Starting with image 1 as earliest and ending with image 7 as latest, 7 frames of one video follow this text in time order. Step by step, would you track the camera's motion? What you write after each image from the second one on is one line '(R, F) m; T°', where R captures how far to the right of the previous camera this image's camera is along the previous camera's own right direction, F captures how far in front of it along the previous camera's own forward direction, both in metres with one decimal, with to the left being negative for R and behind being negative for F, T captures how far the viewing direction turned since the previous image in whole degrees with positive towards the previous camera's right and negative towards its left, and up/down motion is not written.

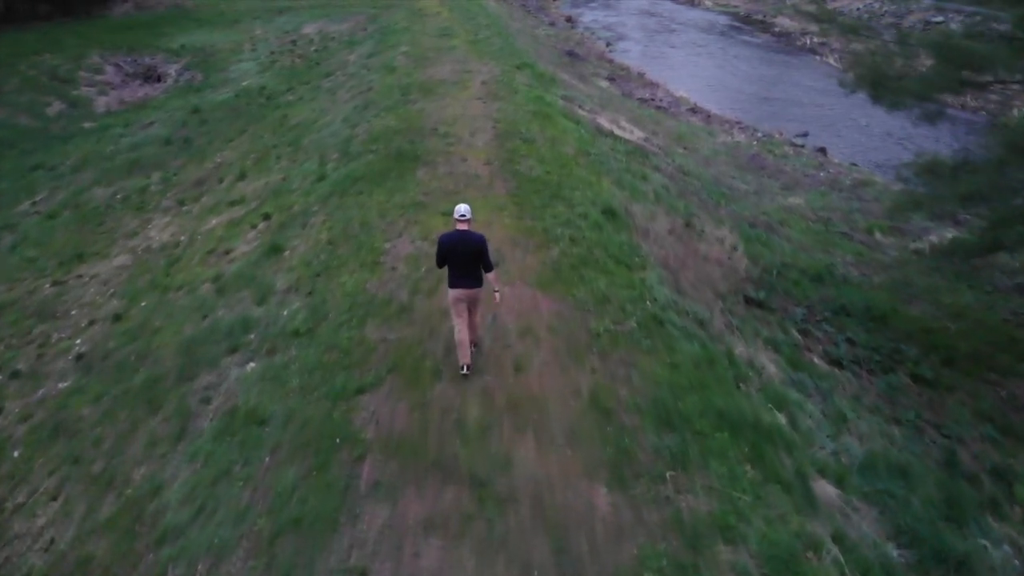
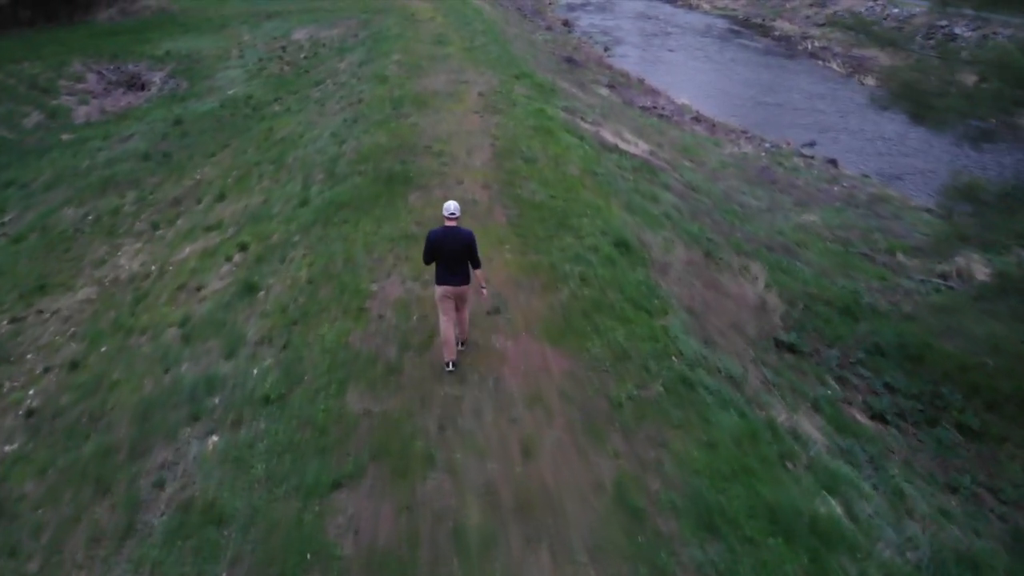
(-0.1, +1.3) m; 0°
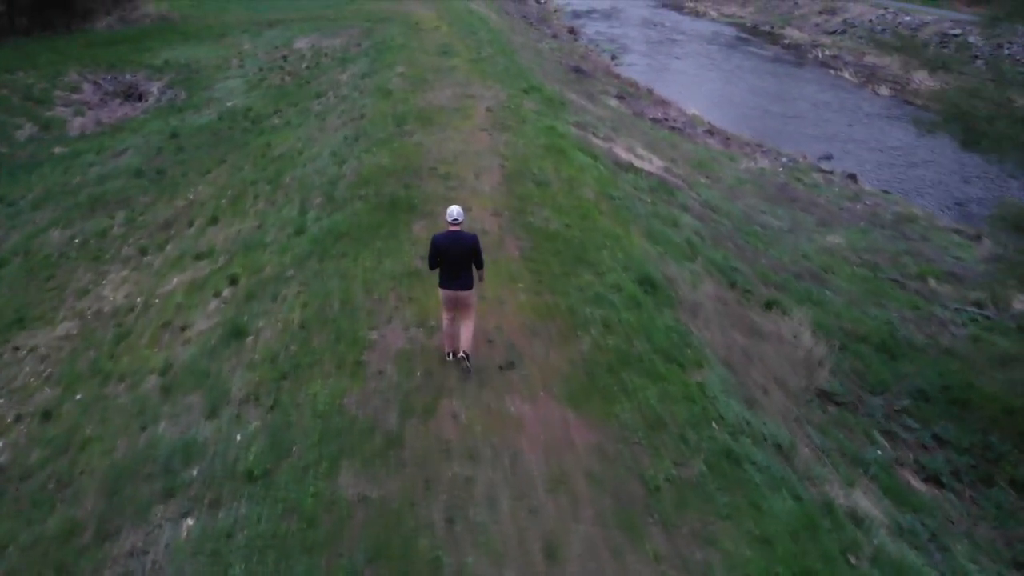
(-0.1, +1.1) m; 0°
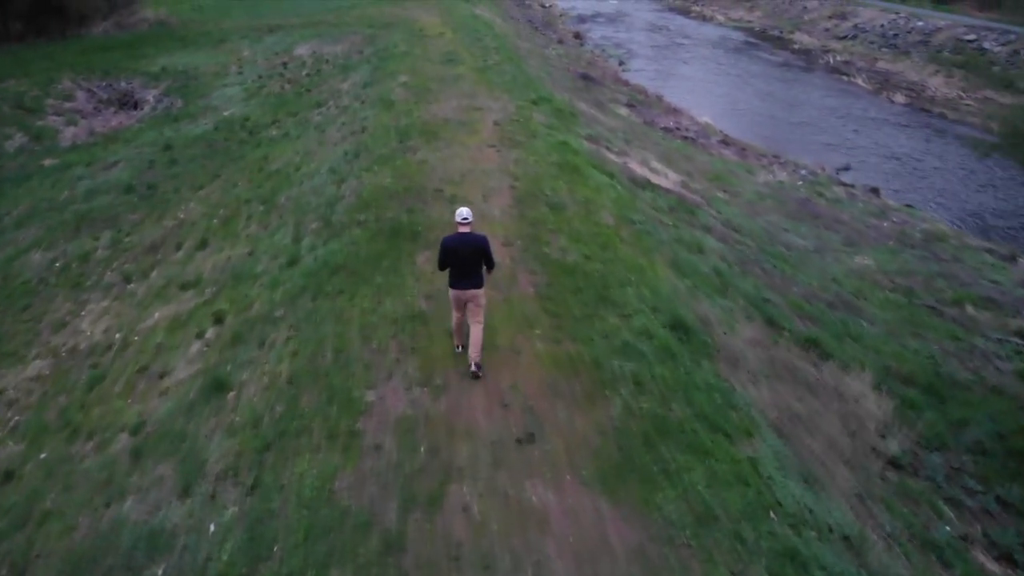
(-0.1, +1.2) m; 0°
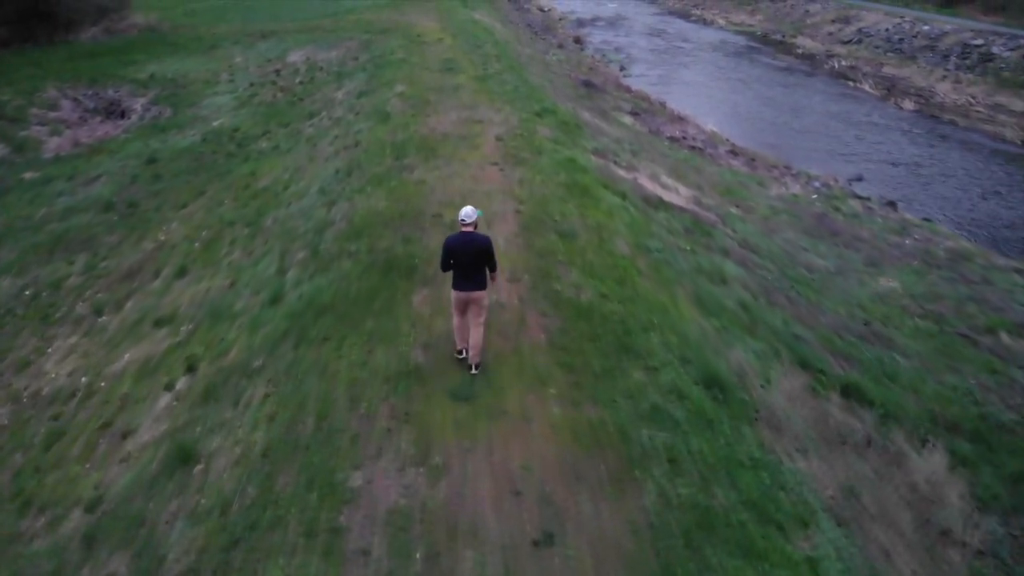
(-0.1, +1.2) m; 0°
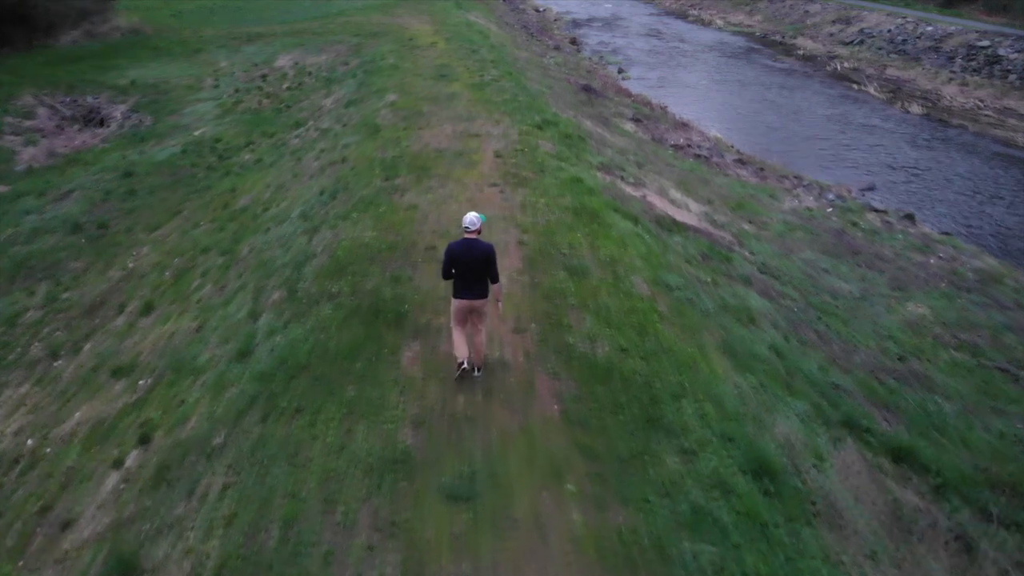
(-0.1, +1.4) m; 0°
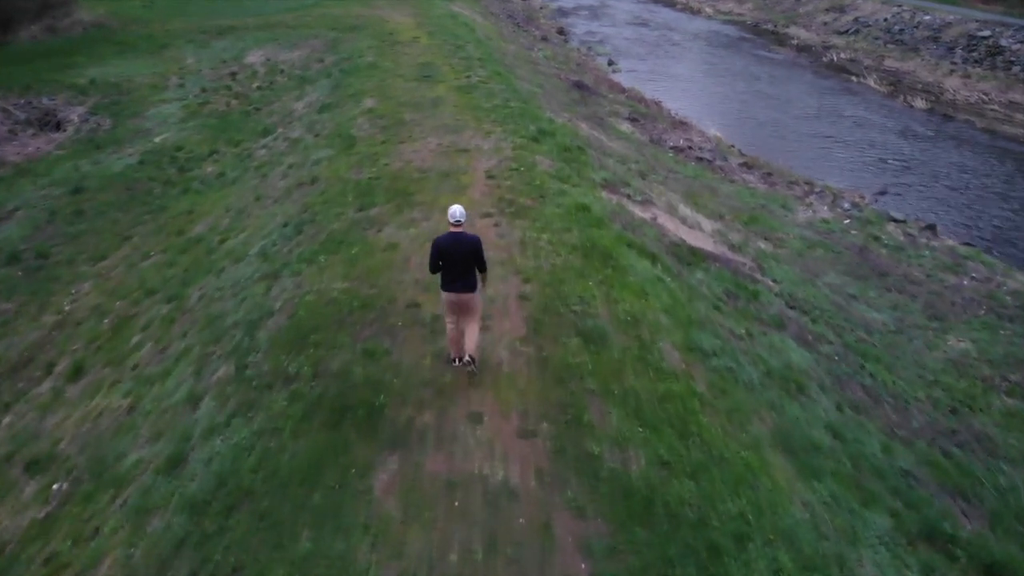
(-0.2, +2.0) m; +1°
